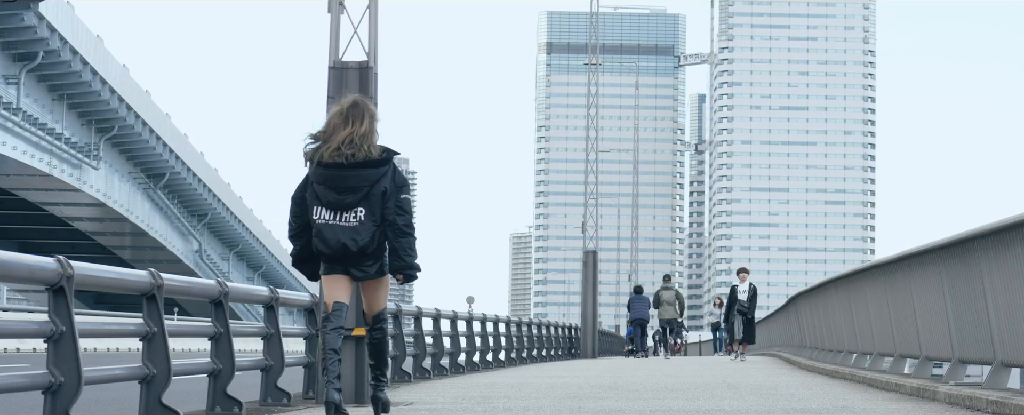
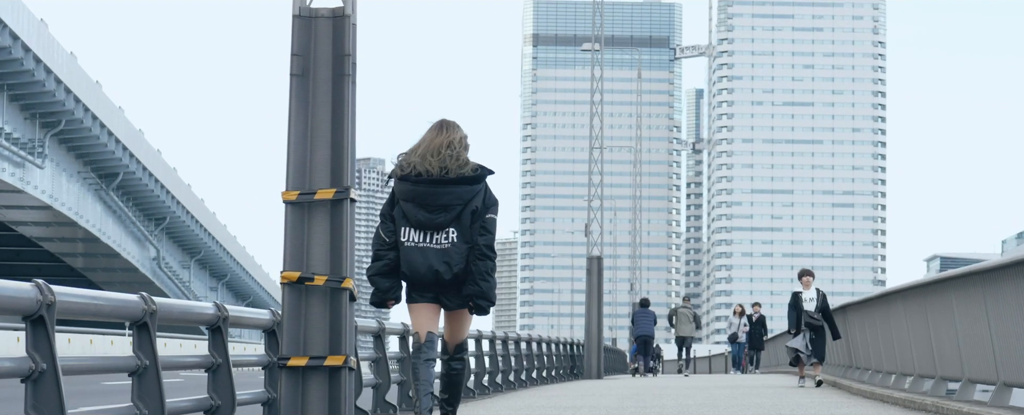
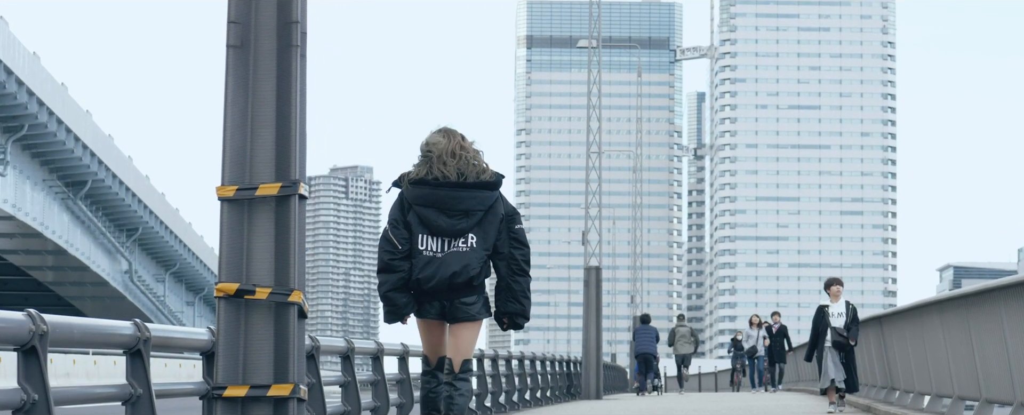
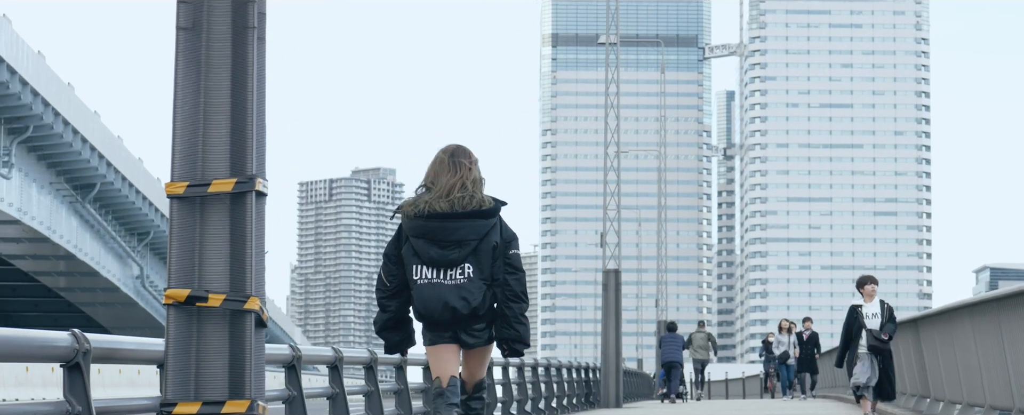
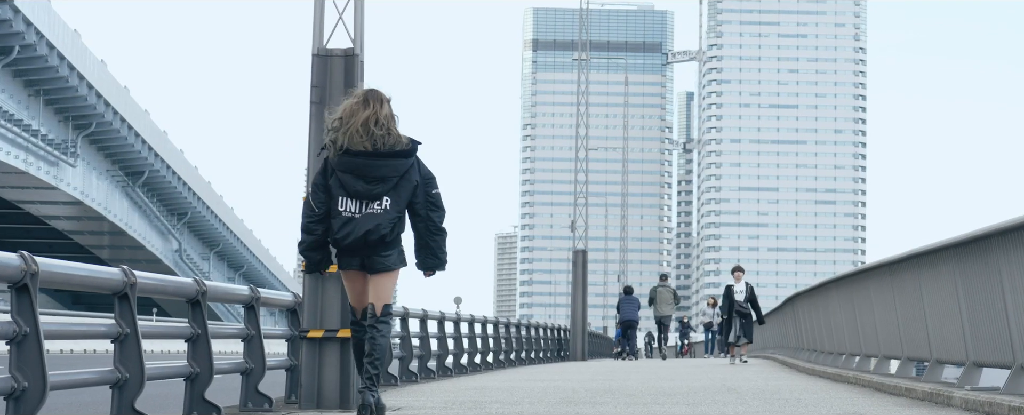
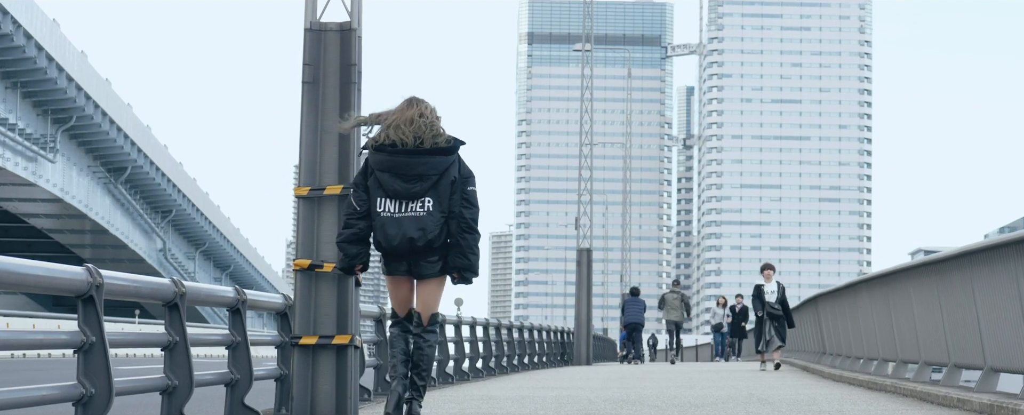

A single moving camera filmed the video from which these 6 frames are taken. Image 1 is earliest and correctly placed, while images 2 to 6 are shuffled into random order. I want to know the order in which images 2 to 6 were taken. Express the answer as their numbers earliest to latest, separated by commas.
5, 6, 2, 3, 4
